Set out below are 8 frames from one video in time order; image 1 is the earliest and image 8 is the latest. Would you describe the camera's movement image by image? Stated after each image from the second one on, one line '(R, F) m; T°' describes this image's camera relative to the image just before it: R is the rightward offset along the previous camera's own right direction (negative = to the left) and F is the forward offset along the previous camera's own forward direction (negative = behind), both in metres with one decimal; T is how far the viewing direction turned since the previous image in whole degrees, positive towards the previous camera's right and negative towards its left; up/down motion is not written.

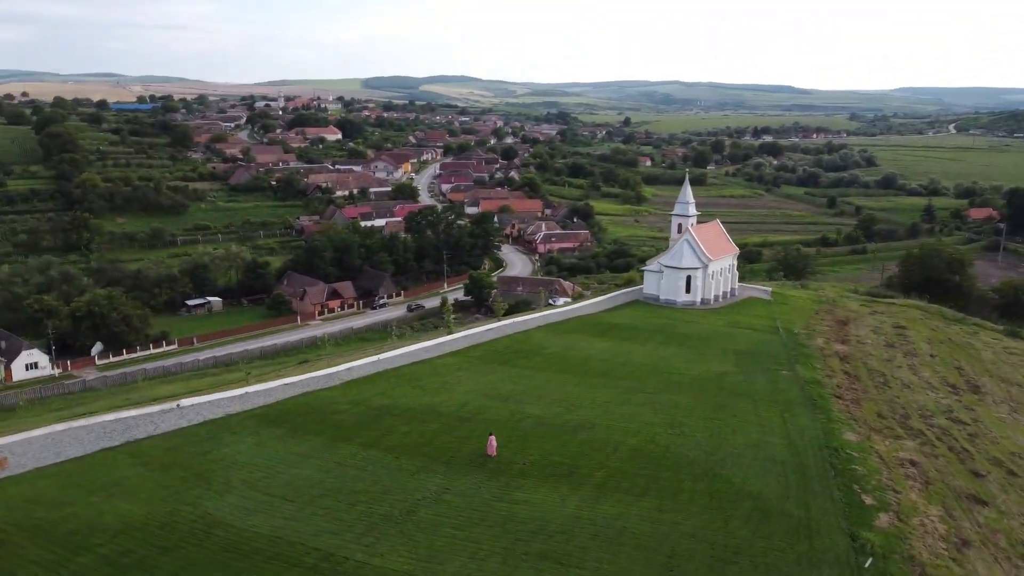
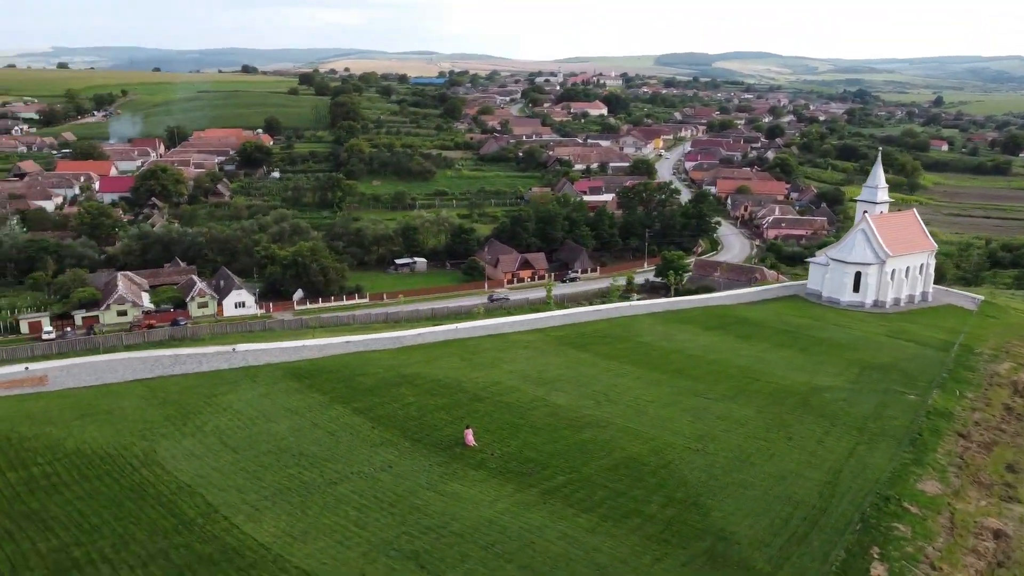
(+8.7, +4.2) m; -19°
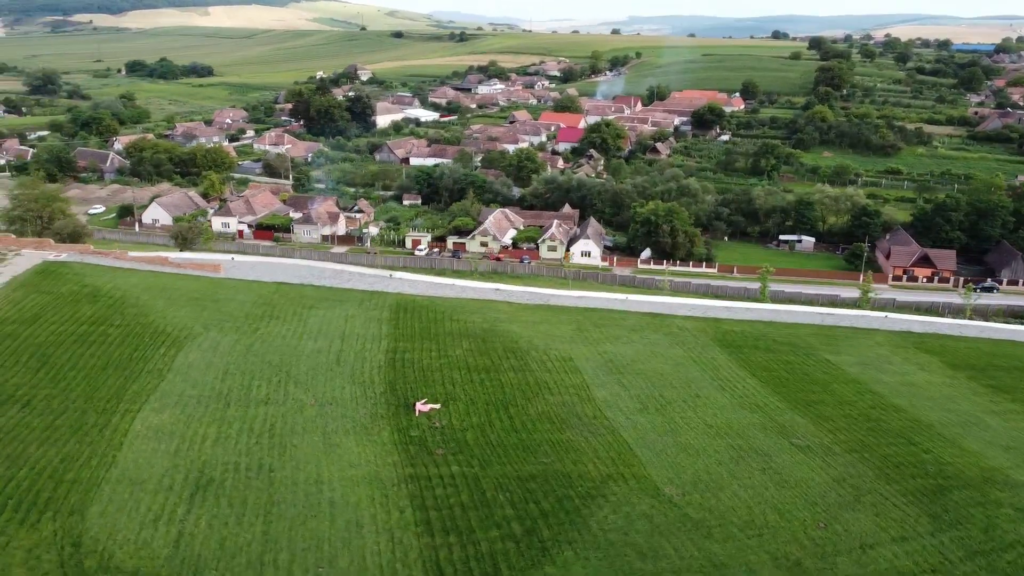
(+12.9, +7.8) m; -35°
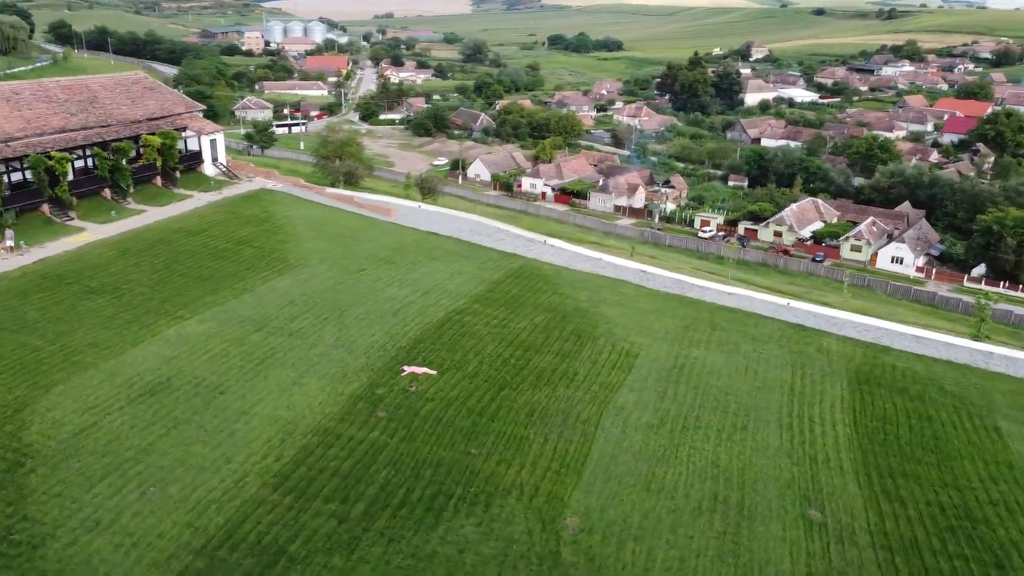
(+9.1, +4.7) m; -27°
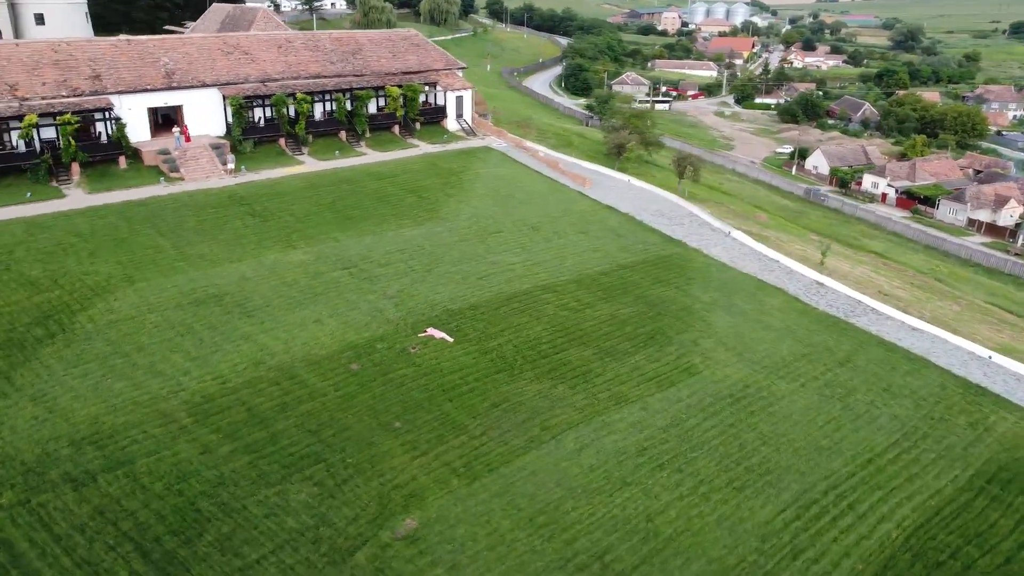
(+8.2, +4.4) m; -27°
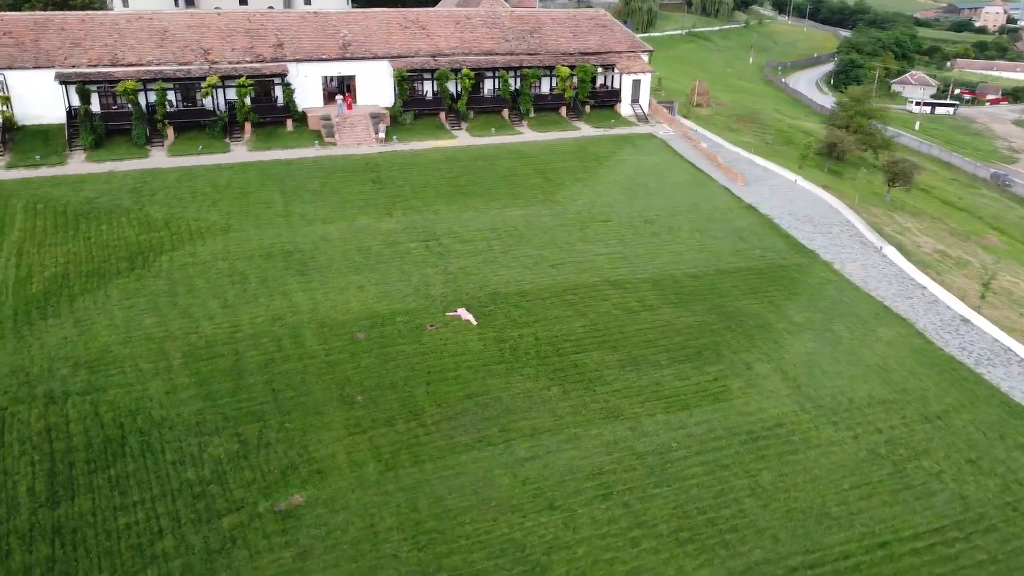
(+5.2, +2.4) m; -18°
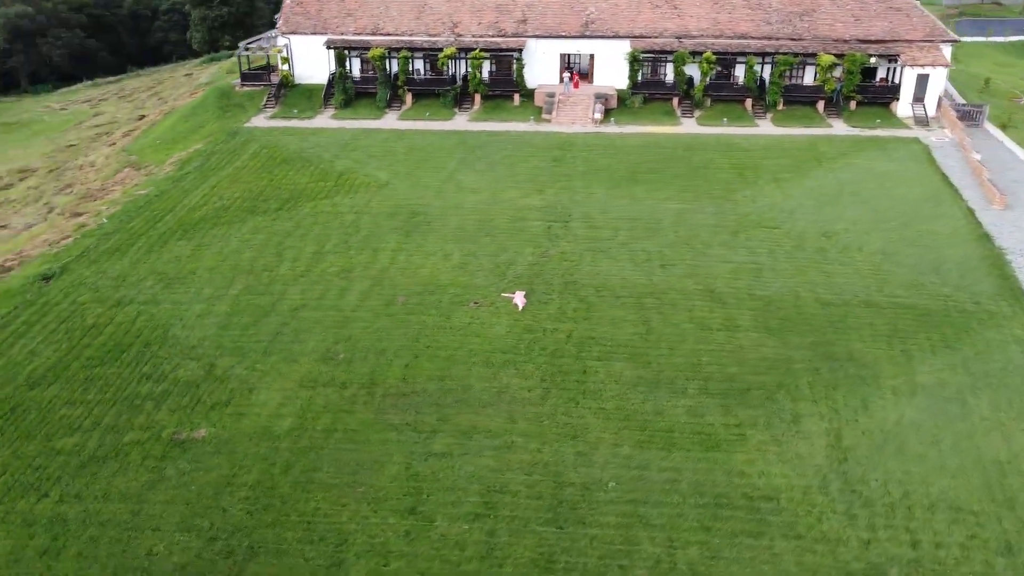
(+6.2, +3.1) m; -25°
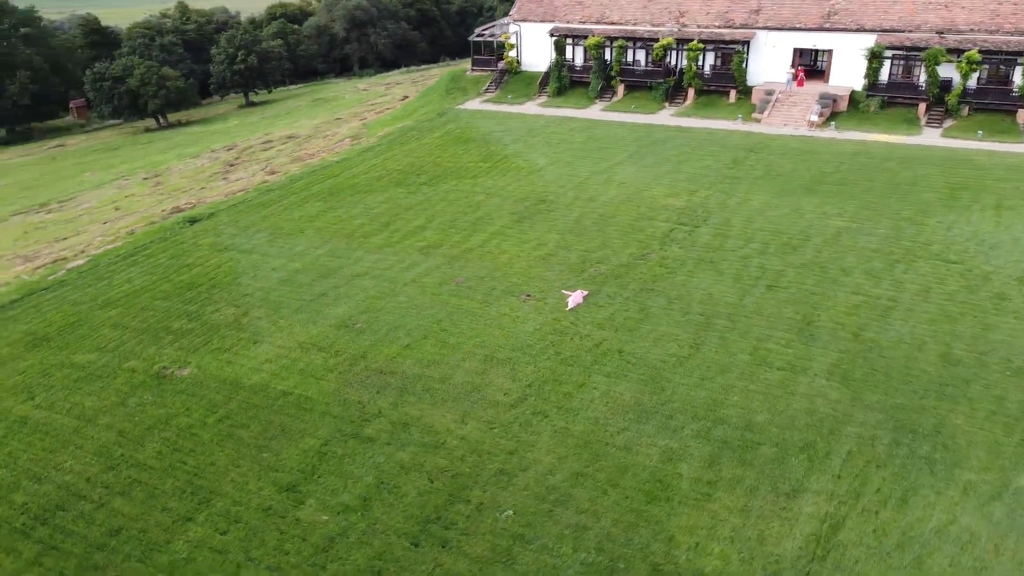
(+4.9, +2.4) m; -22°
